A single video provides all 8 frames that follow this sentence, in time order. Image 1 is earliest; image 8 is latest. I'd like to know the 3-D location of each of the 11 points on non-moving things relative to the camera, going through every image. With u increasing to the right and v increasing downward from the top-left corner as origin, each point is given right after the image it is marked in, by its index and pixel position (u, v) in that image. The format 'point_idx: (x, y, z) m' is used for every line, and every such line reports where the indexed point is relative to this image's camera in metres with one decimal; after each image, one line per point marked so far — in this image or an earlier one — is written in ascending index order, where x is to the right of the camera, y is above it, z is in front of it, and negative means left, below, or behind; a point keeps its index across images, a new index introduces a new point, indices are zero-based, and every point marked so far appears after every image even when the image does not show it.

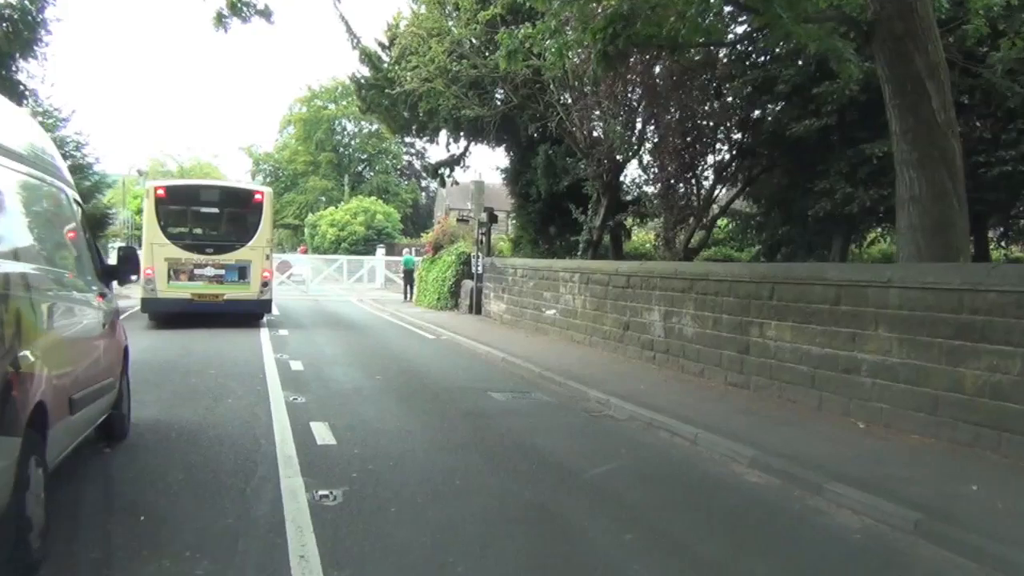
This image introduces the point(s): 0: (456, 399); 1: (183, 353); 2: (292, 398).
0: (-0.7, -1.4, +11.5) m
1: (-5.5, -1.1, +15.9) m
2: (-2.6, -1.3, +11.2) m
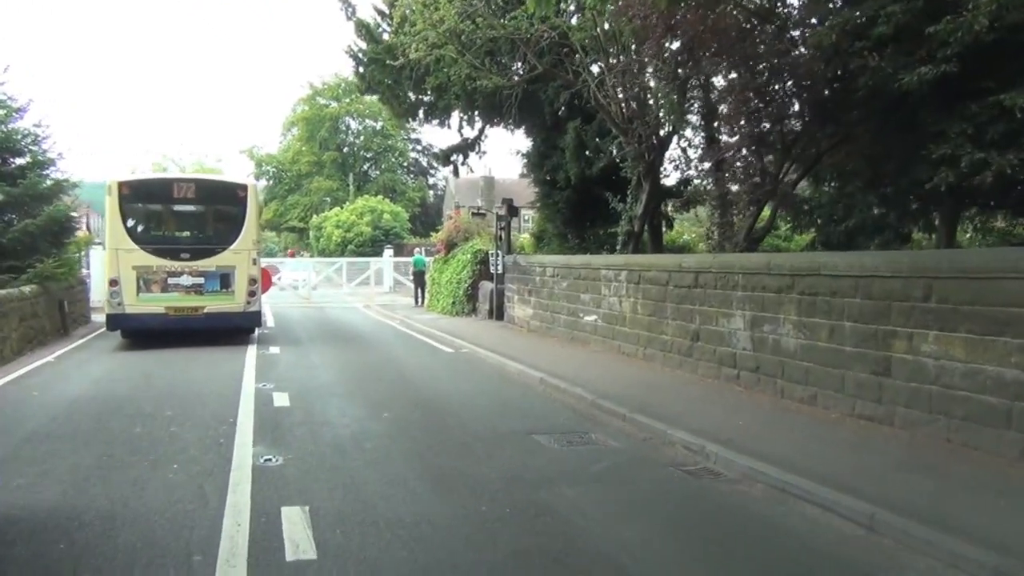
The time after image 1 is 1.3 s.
0: (-0.2, -1.5, +8.3) m
1: (-4.9, -1.3, +12.7) m
2: (-2.1, -1.4, +8.0) m
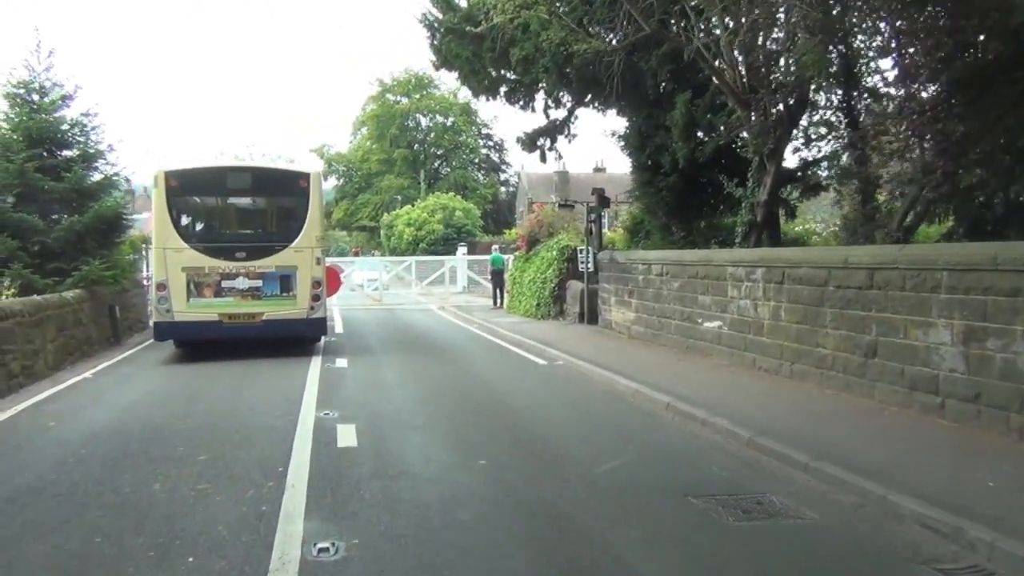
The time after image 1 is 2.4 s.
0: (+0.8, -1.5, +5.8) m
1: (-3.6, -1.4, +10.5) m
2: (-1.1, -1.5, +5.5) m
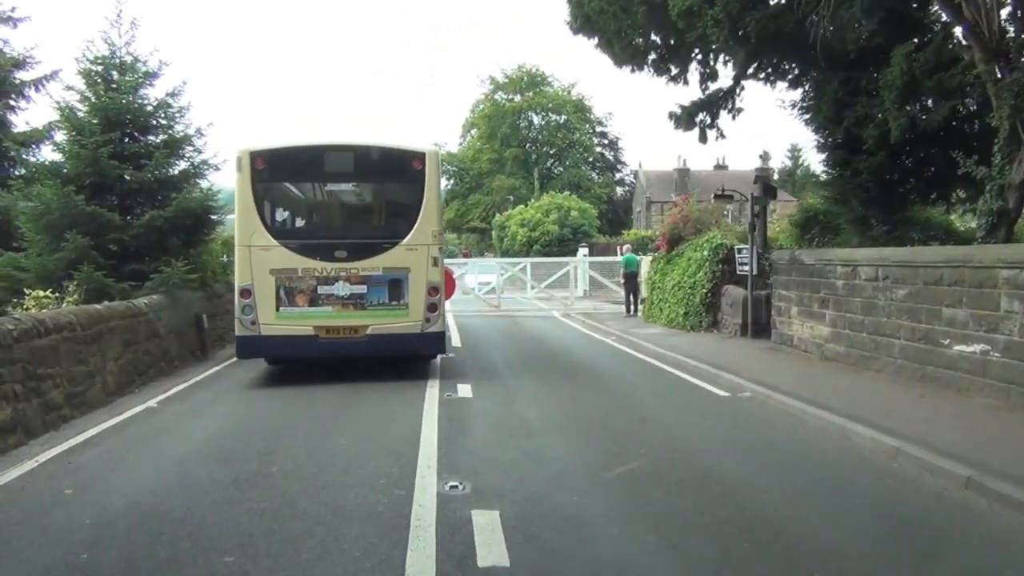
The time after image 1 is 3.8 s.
0: (+1.9, -1.6, +2.2) m
1: (-2.0, -1.4, +7.4) m
2: (-0.1, -1.6, +2.2) m
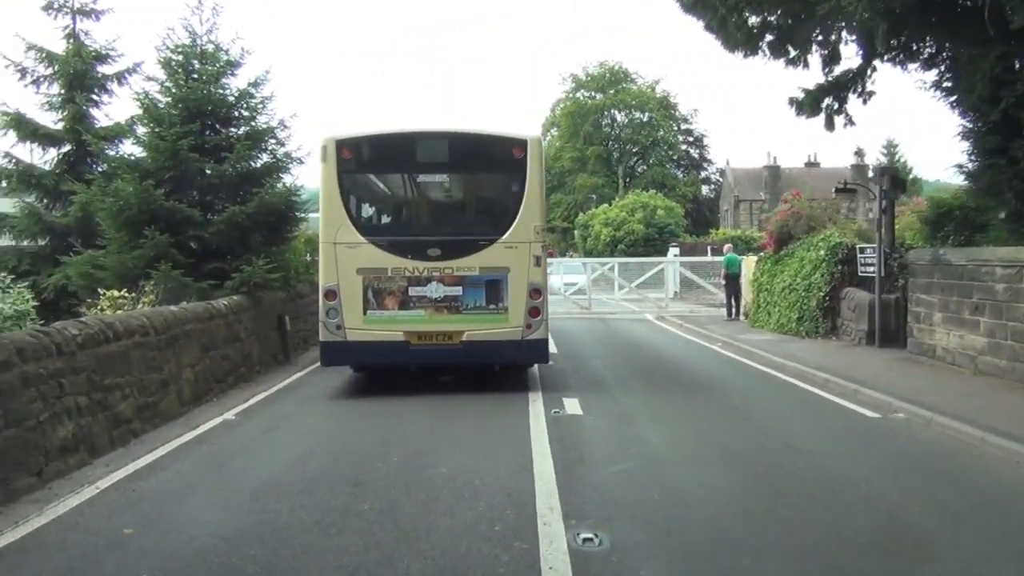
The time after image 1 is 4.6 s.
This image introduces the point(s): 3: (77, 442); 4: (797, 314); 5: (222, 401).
0: (+2.3, -1.6, +0.7) m
1: (-1.1, -1.5, +6.2) m
2: (+0.4, -1.6, +0.9) m
3: (-3.6, -1.3, +7.9) m
4: (+5.9, -0.5, +19.4) m
5: (-3.5, -1.4, +11.6) m
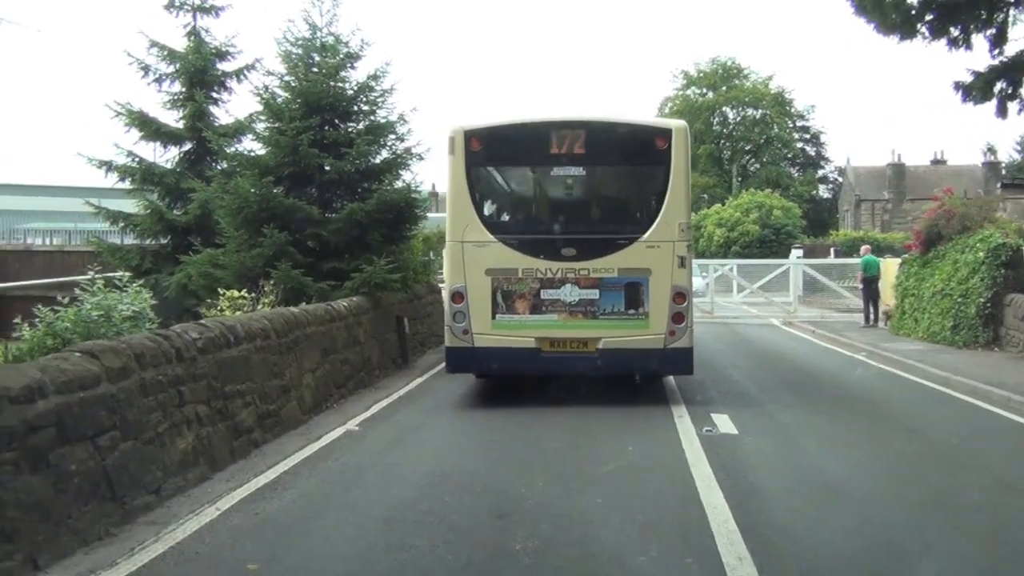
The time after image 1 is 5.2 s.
0: (+2.7, -1.7, -0.4) m
1: (-0.1, -1.5, +5.4) m
2: (+0.8, -1.6, -0.1) m
3: (-2.4, -1.3, +7.3) m
4: (+8.3, -0.6, +17.7) m
5: (-2.0, -1.4, +11.0) m
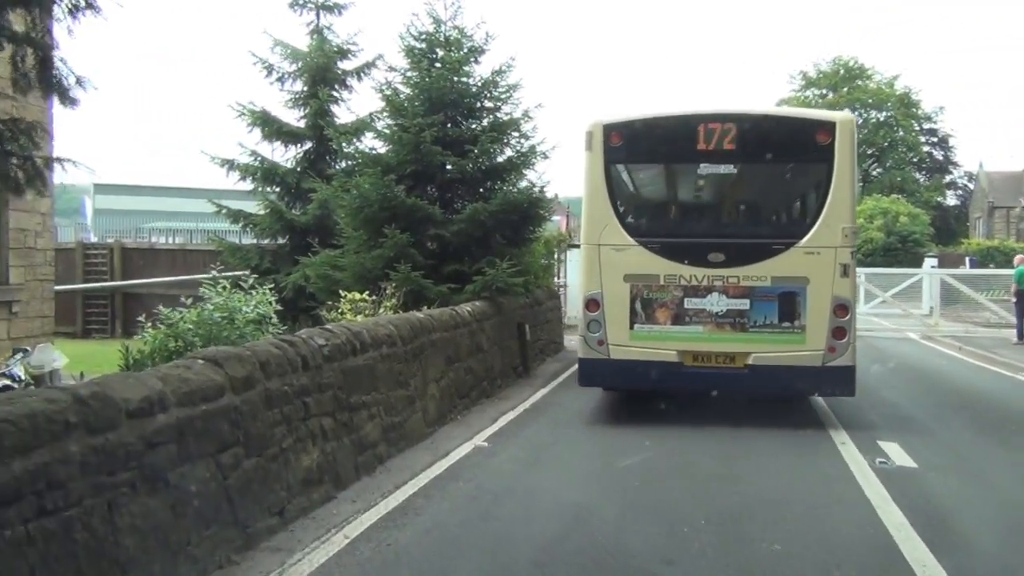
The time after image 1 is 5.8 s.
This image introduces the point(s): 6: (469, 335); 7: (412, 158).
0: (+2.9, -1.7, -1.5) m
1: (+0.7, -1.5, +4.6) m
2: (+1.1, -1.7, -0.9) m
3: (-1.4, -1.3, +6.7) m
4: (+10.4, -0.9, +15.9) m
5: (-0.5, -1.4, +10.3) m
6: (-0.5, -0.6, +11.4) m
7: (-1.5, +2.0, +14.2) m
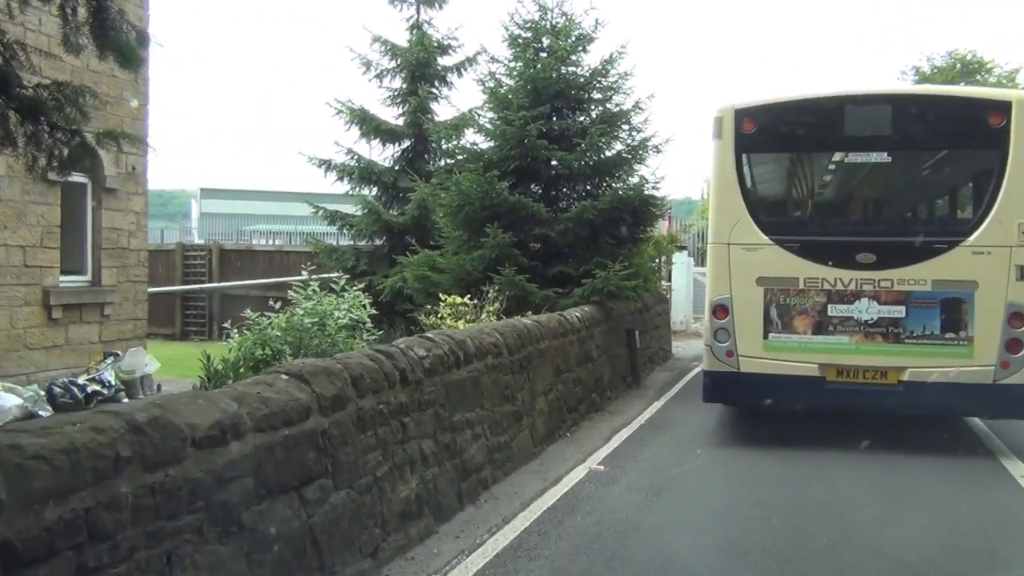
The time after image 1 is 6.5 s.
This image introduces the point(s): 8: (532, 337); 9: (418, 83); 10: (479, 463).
0: (+2.9, -1.7, -2.8) m
1: (+1.3, -1.6, +3.5) m
2: (+1.1, -1.7, -2.0) m
3: (-0.6, -1.3, +5.8) m
4: (+12.1, -1.0, +13.9) m
5: (+0.7, -1.5, +9.3) m
6: (+0.7, -0.6, +10.4) m
7: (+0.1, +1.9, +13.3) m
8: (+0.2, -0.5, +8.7) m
9: (-1.9, +4.1, +18.8) m
10: (-0.2, -1.3, +6.9) m
